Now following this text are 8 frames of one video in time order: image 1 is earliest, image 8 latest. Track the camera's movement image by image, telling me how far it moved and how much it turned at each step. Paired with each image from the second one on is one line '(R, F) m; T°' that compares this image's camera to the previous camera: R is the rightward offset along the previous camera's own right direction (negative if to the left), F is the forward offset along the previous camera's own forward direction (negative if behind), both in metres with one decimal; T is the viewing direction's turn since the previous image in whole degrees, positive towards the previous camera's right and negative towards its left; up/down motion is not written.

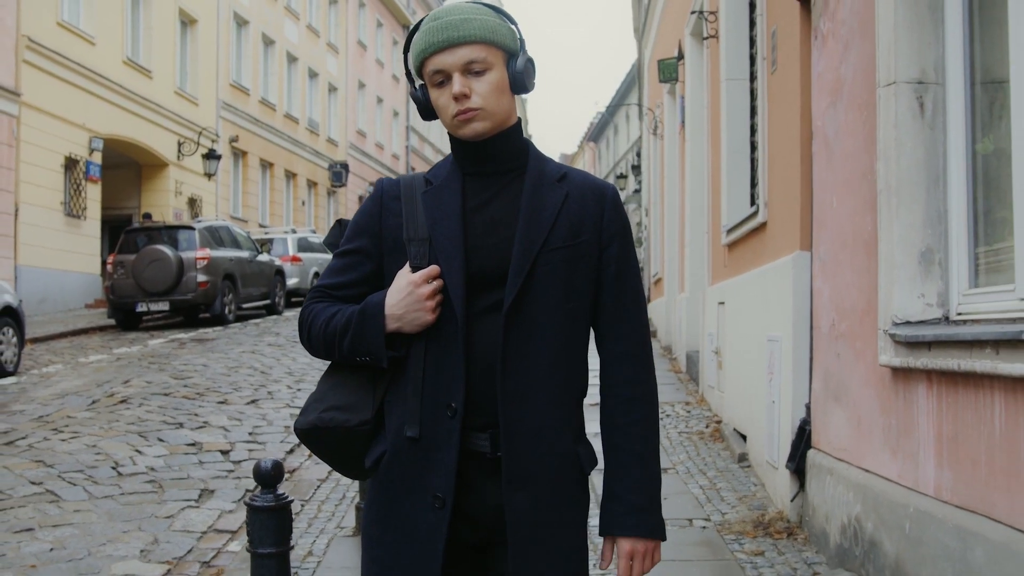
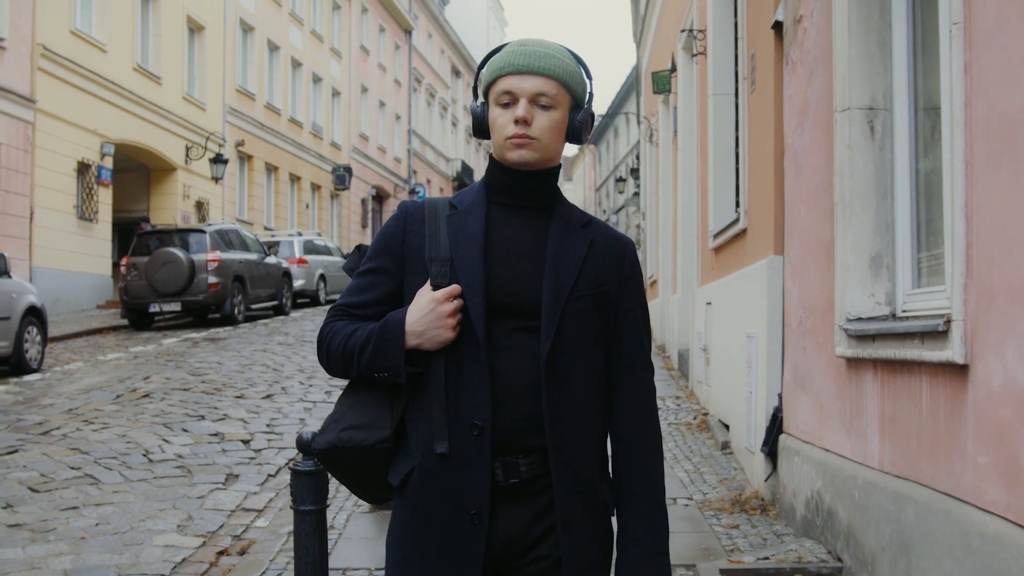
(0.0, -0.6) m; 0°
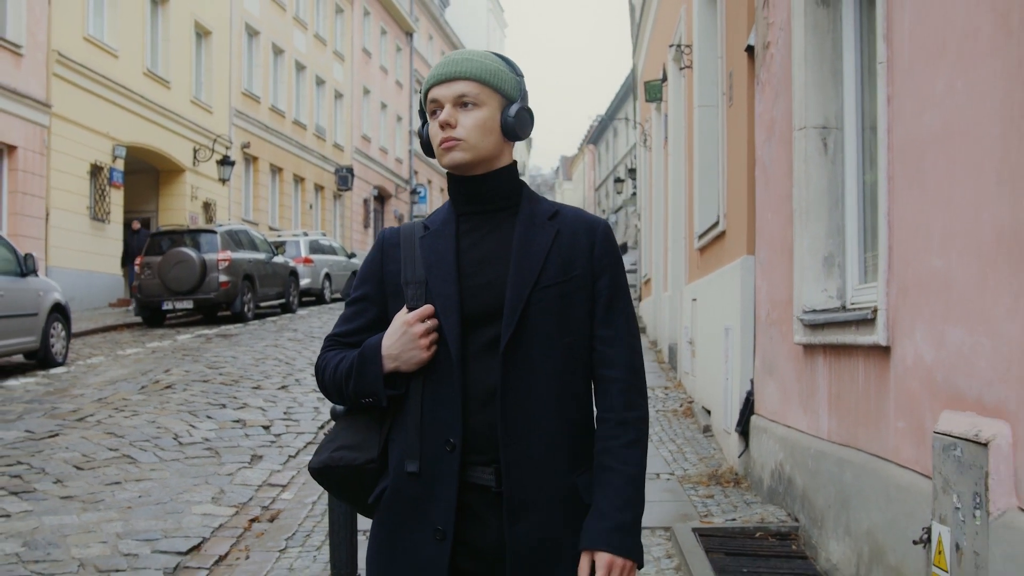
(0.0, -0.7) m; 0°
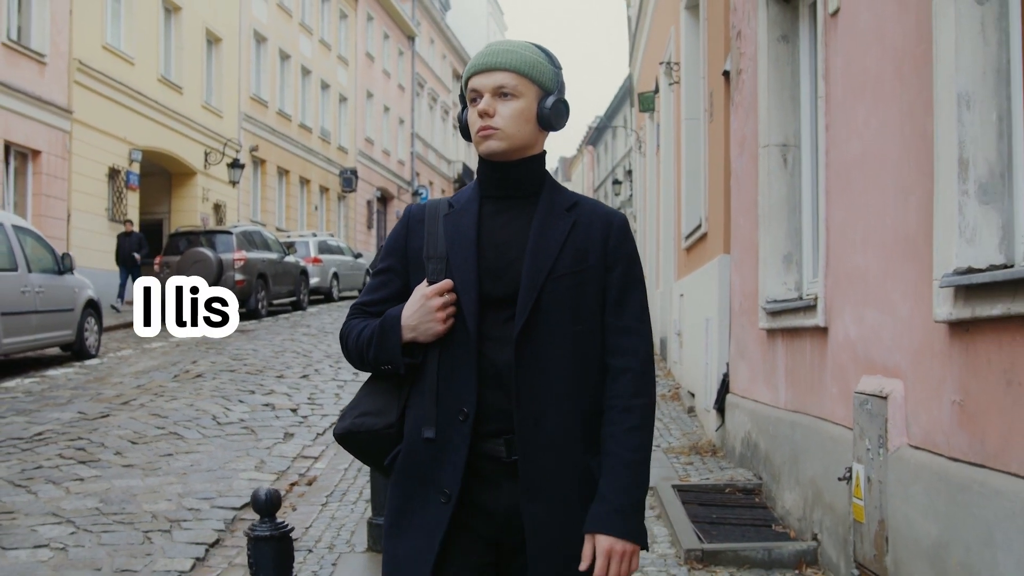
(0.0, -0.9) m; 0°
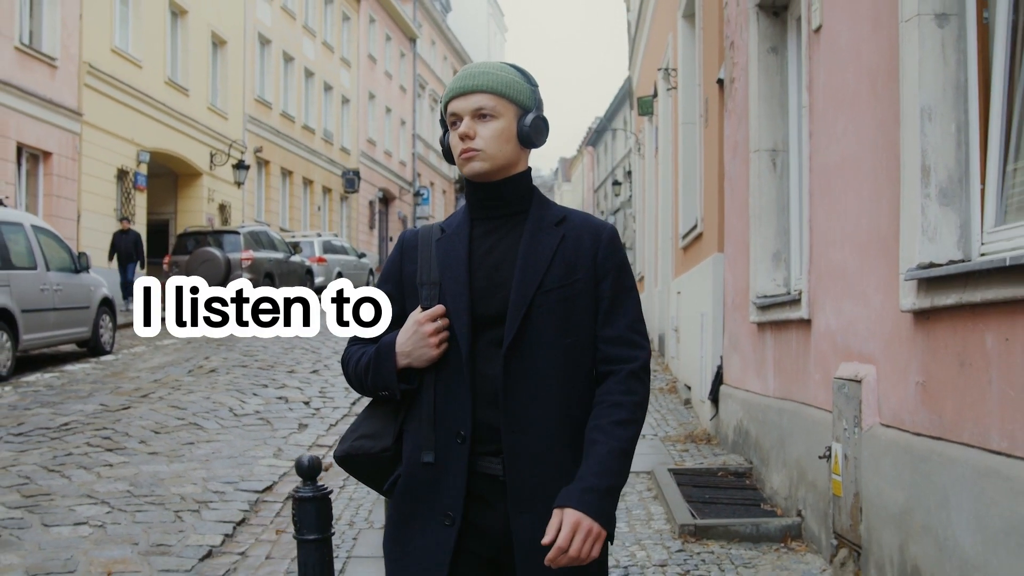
(0.0, -0.4) m; 0°
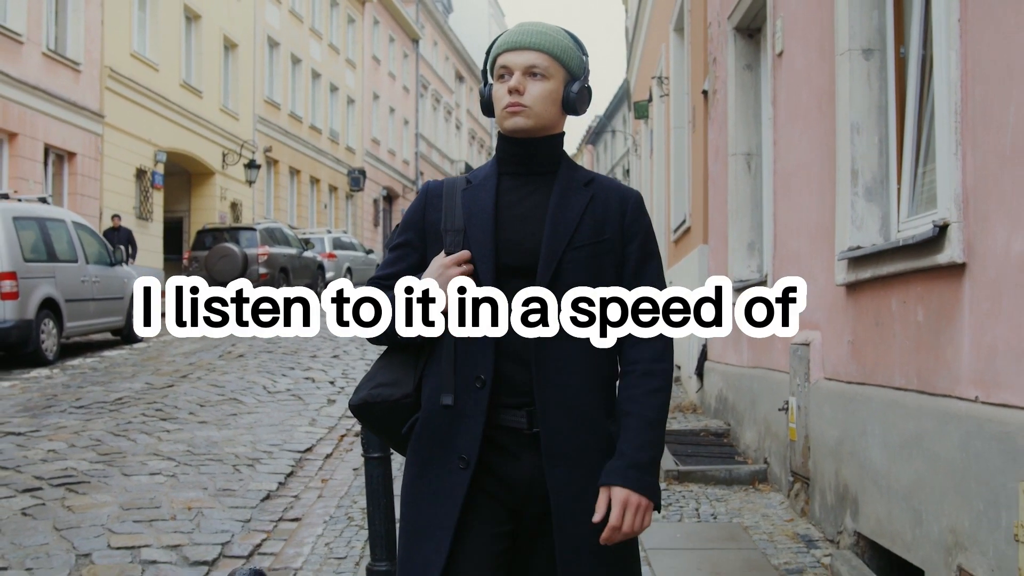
(-0.1, -1.0) m; 0°
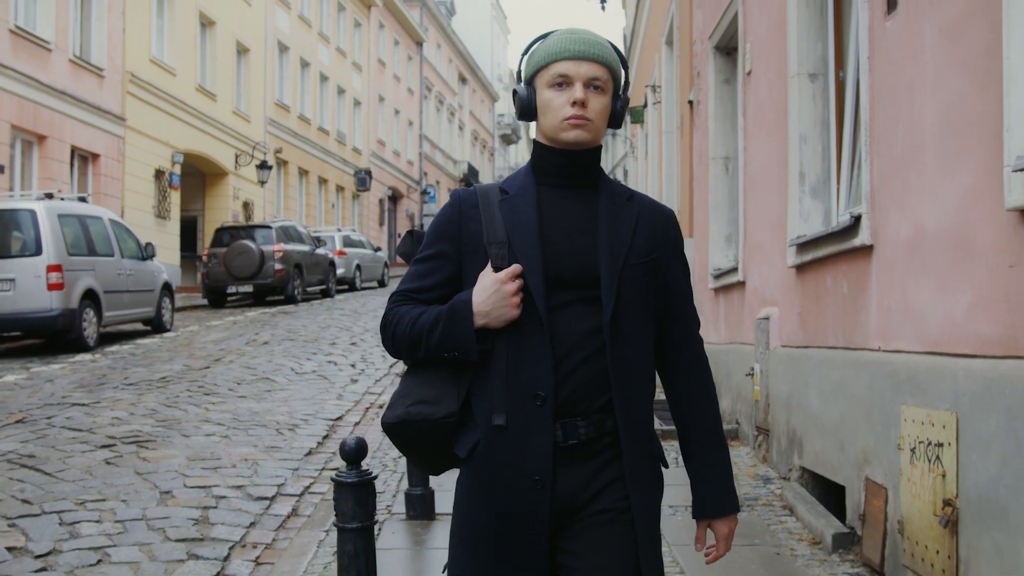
(0.0, -1.1) m; 0°
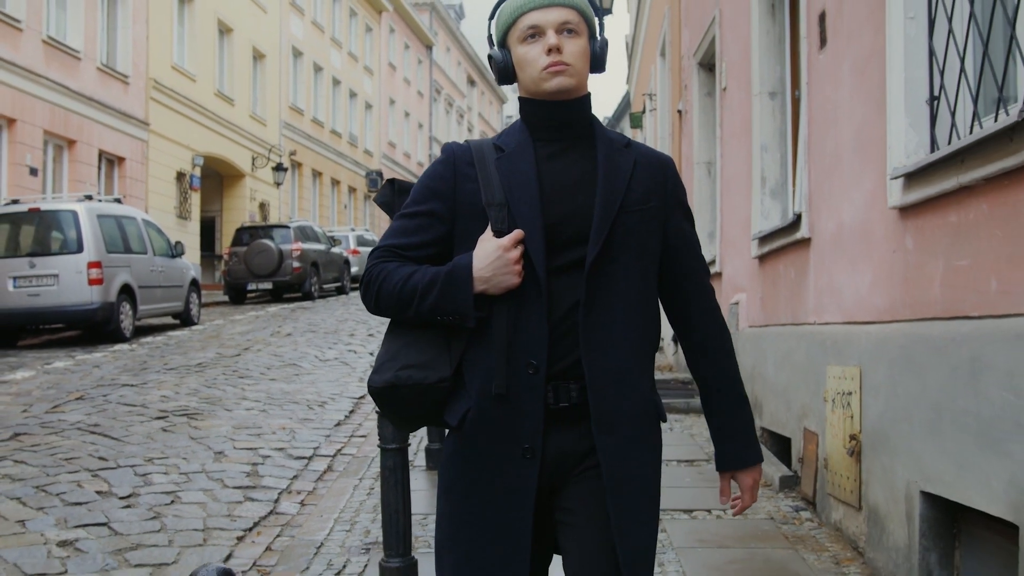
(0.0, -1.0) m; 0°
